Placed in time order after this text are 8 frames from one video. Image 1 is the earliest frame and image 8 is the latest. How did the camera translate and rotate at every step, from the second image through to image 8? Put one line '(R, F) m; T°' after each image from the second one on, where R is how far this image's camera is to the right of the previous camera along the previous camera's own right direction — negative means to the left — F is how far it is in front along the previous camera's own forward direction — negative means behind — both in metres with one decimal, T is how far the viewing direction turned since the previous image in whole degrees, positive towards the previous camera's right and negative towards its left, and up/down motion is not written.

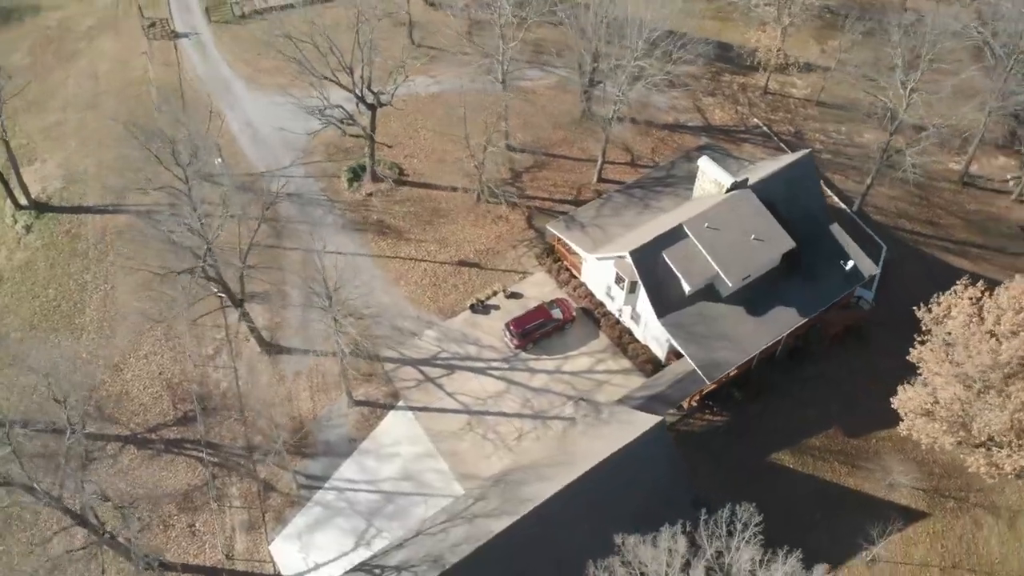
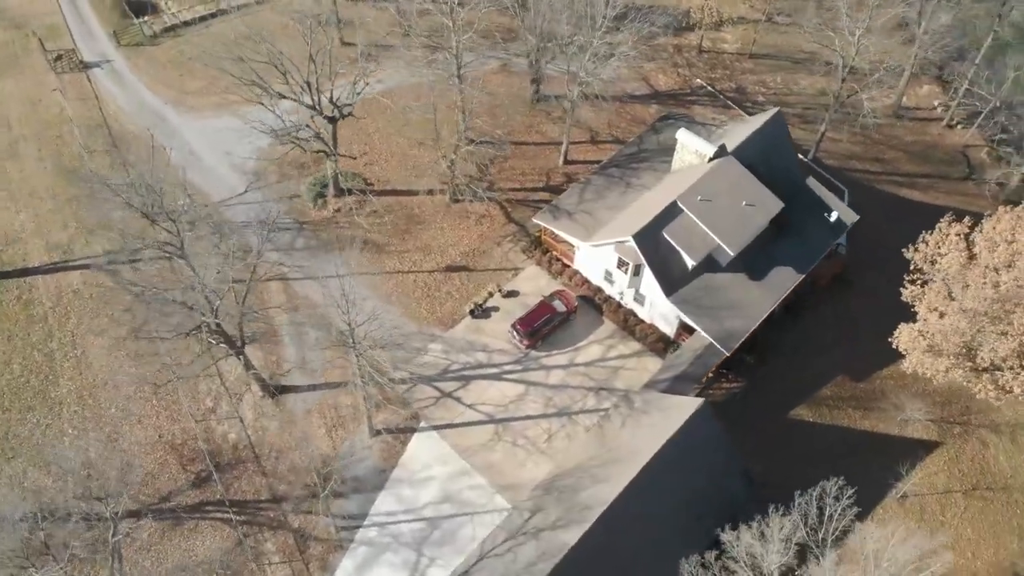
(-3.6, +0.9) m; +7°
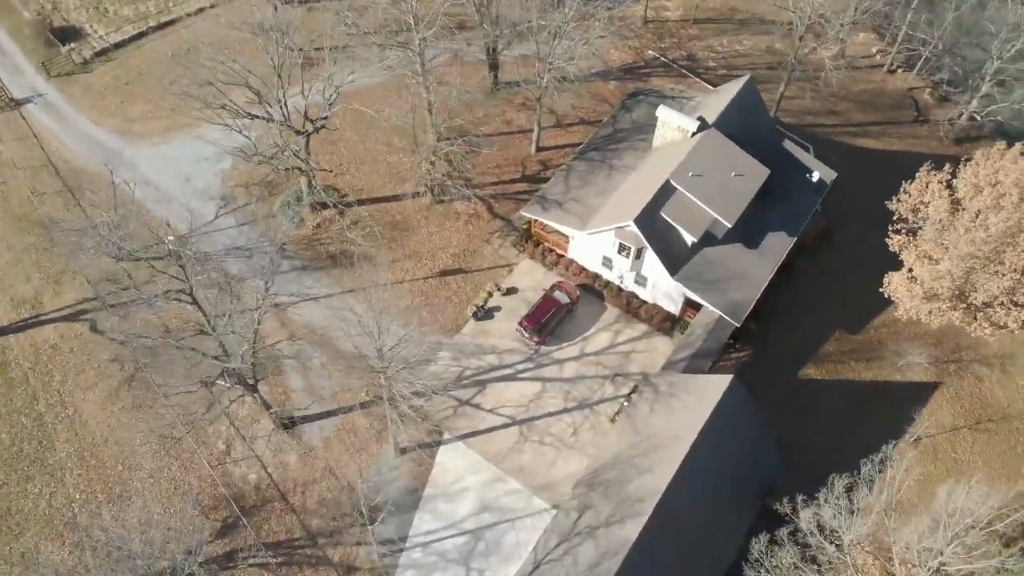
(-2.9, +0.6) m; +5°
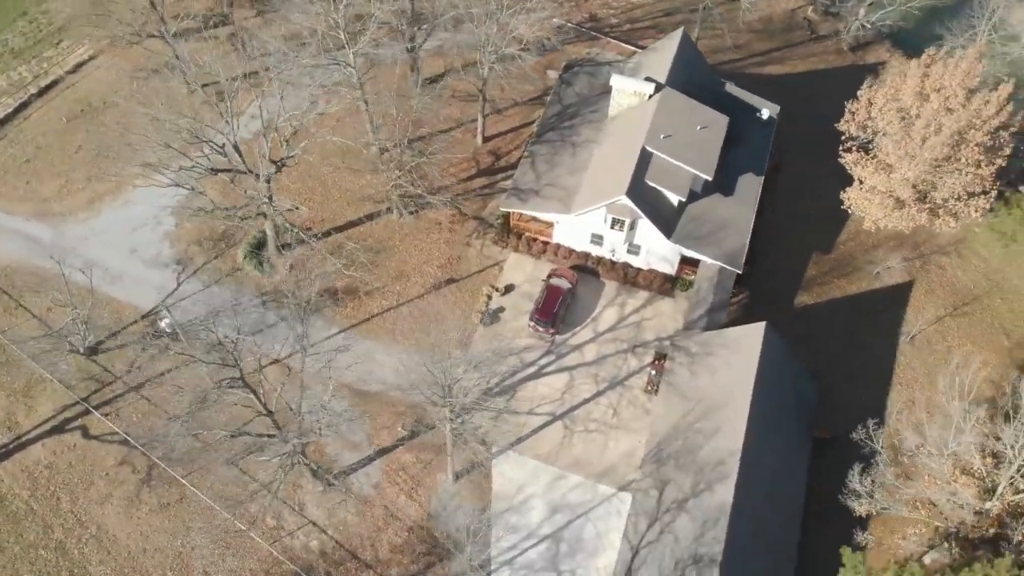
(-4.8, +0.8) m; +9°
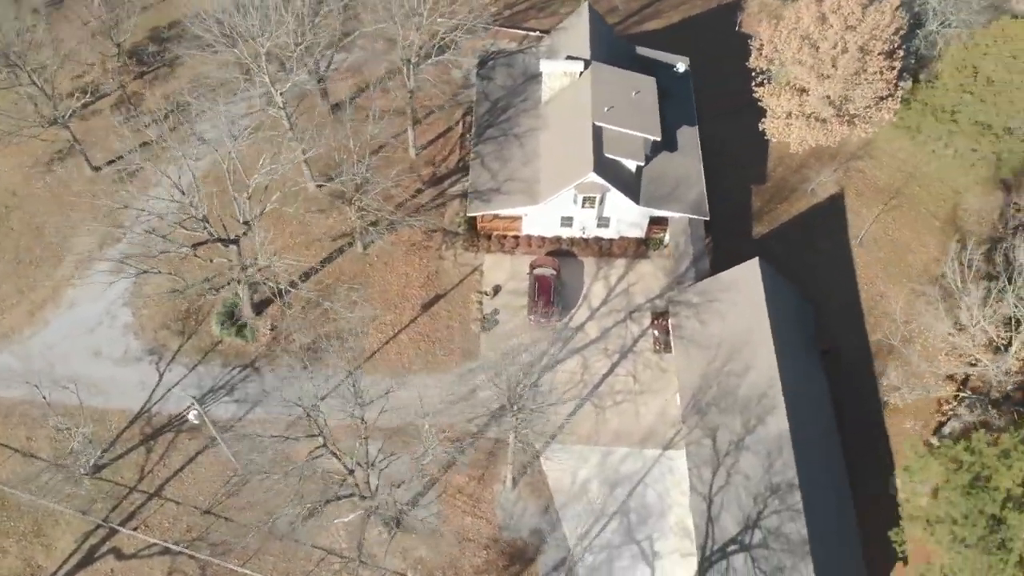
(-4.7, +0.2) m; +9°
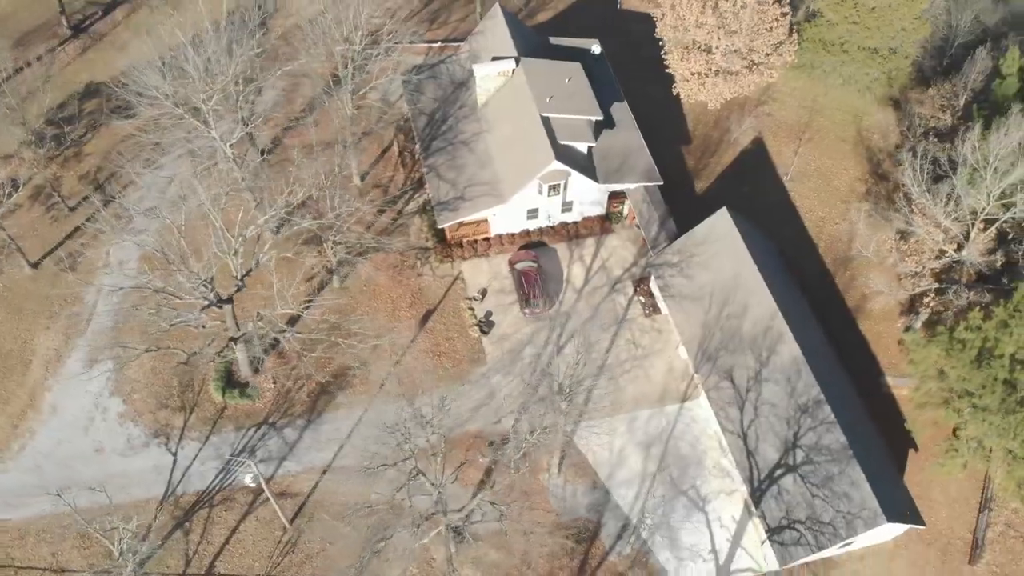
(-4.3, -0.4) m; +8°
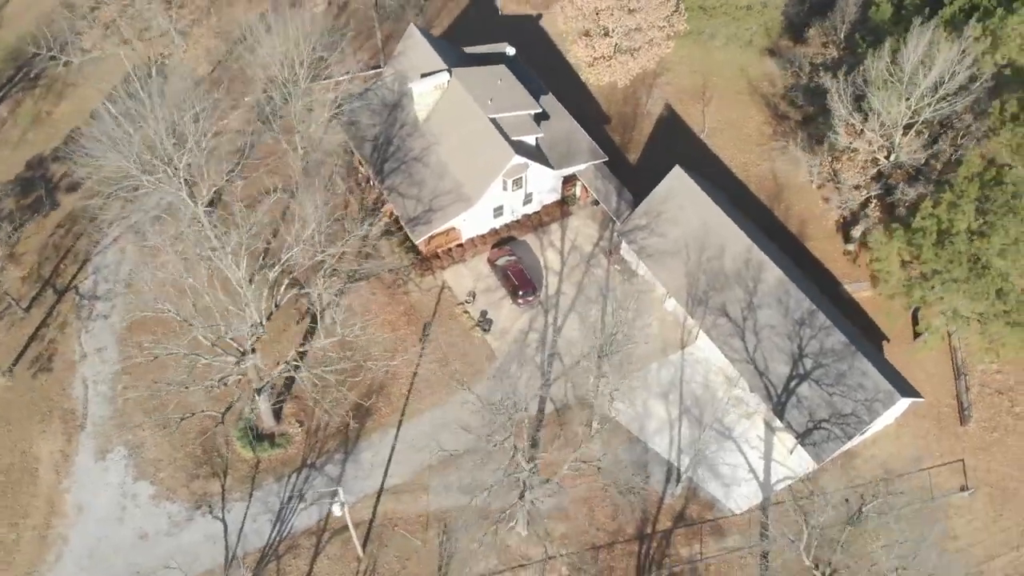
(-4.9, -1.0) m; +9°
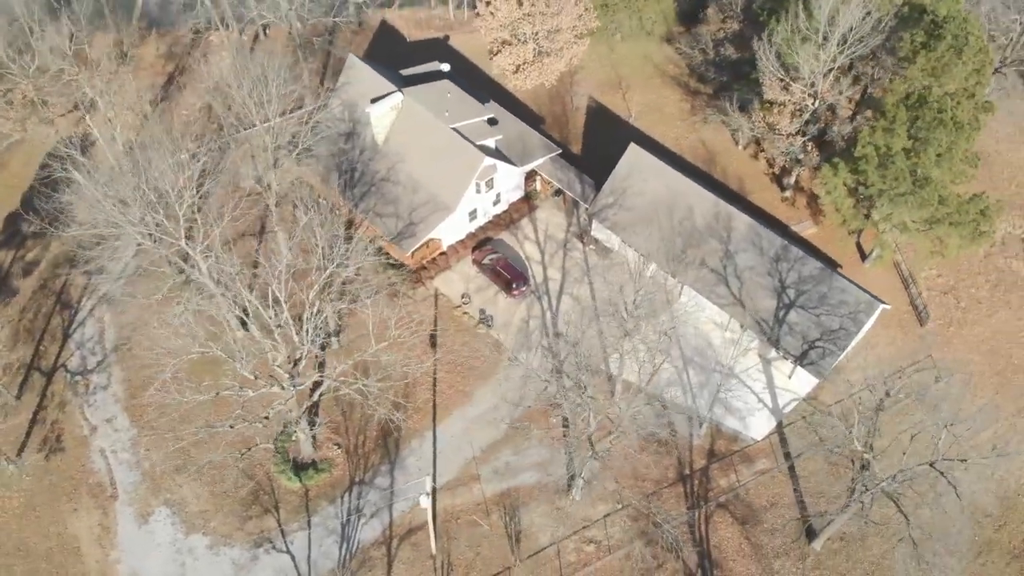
(-4.8, -1.3) m; +8°
